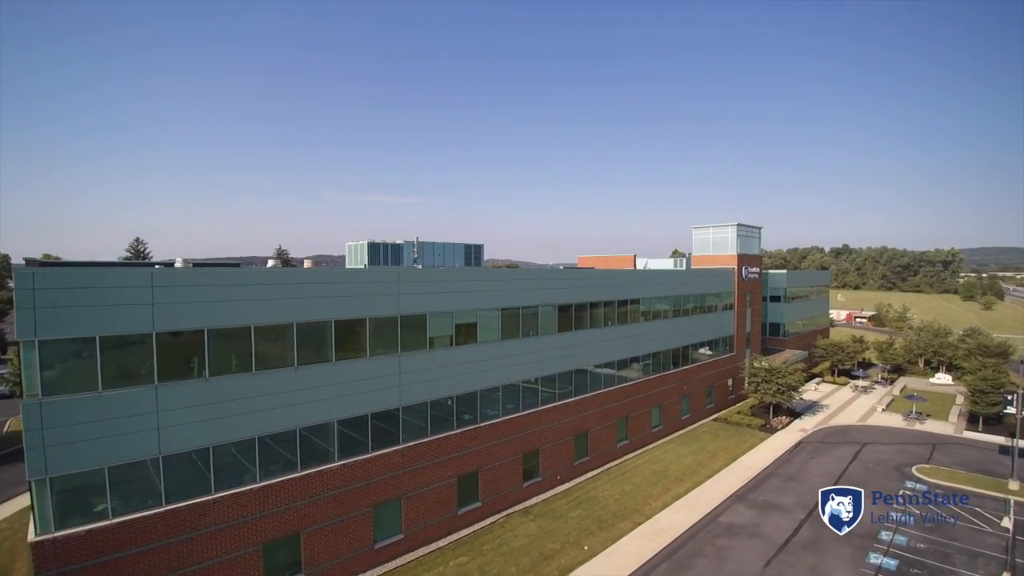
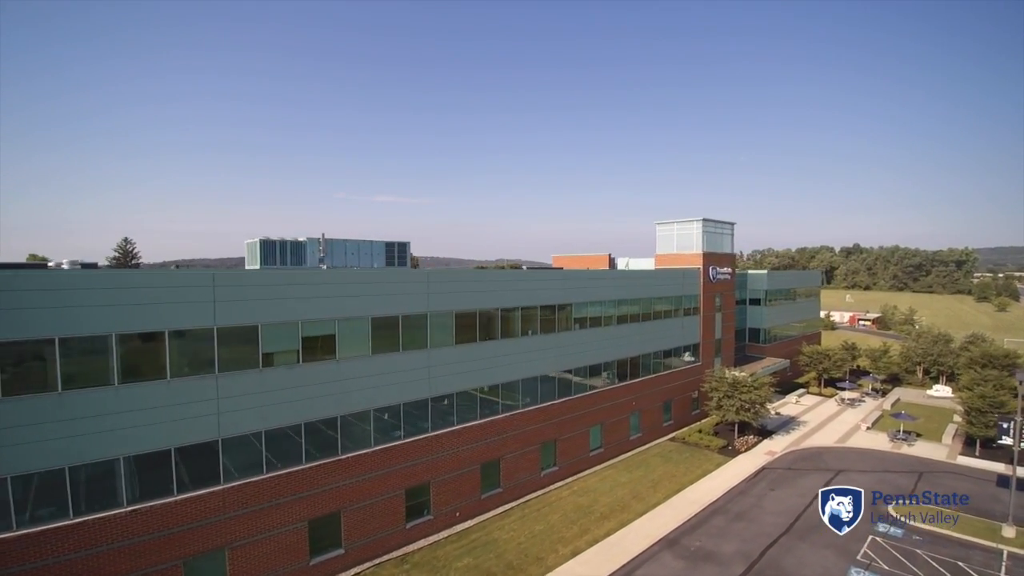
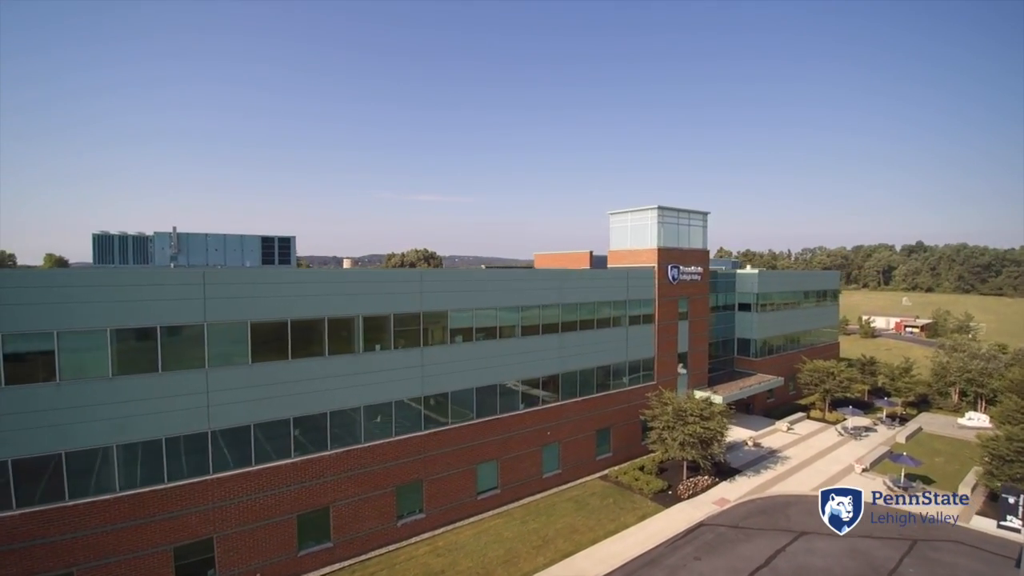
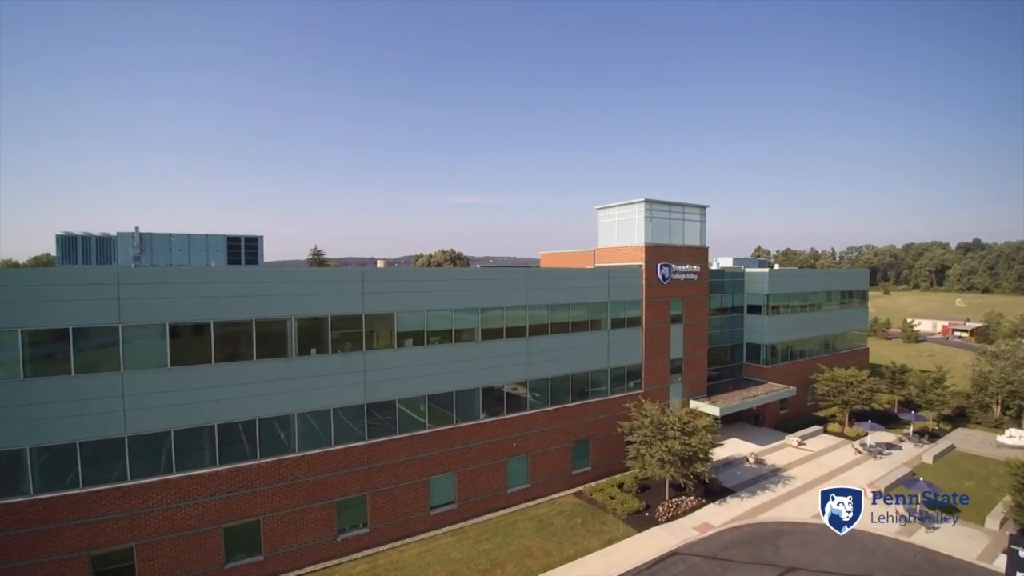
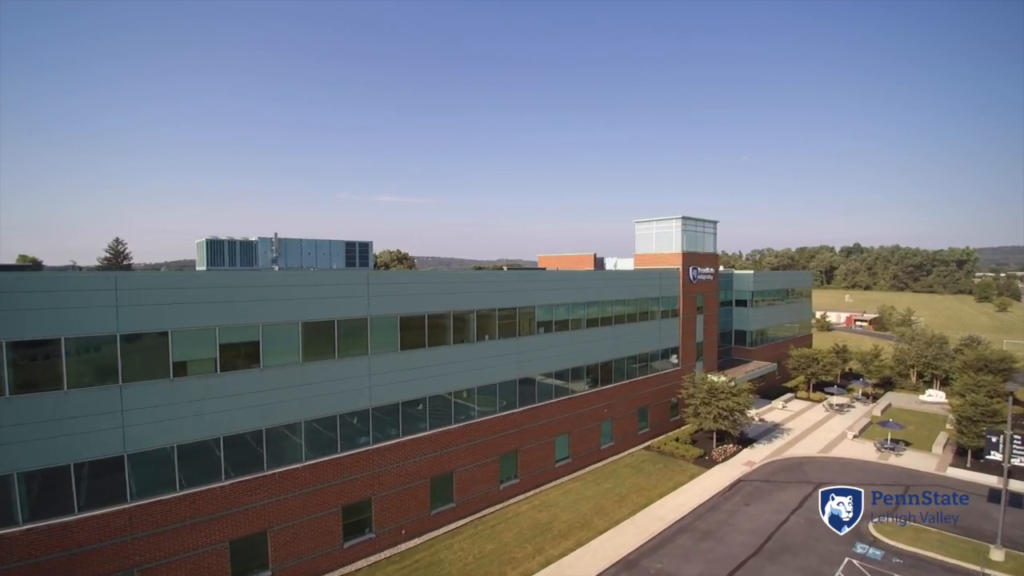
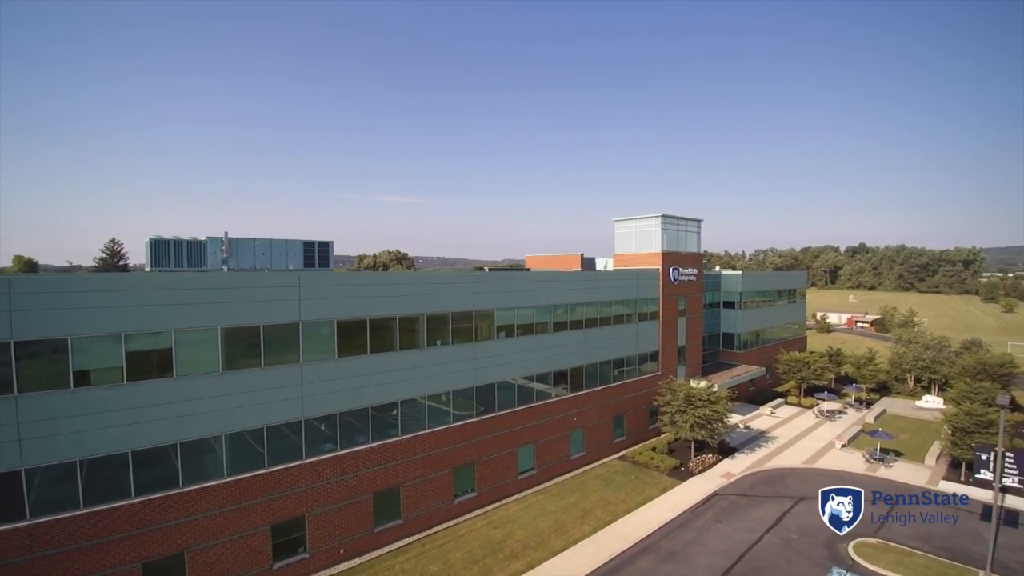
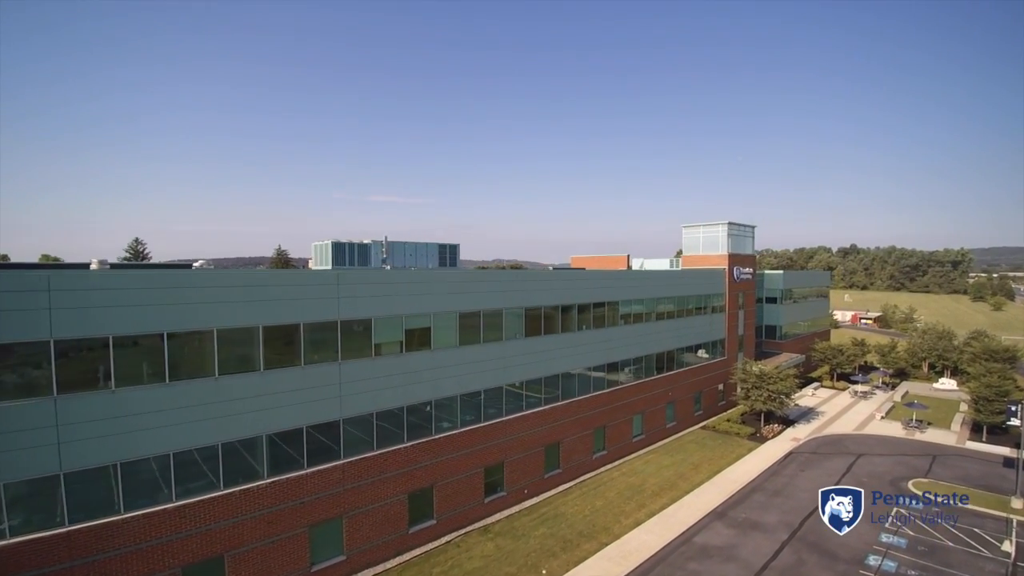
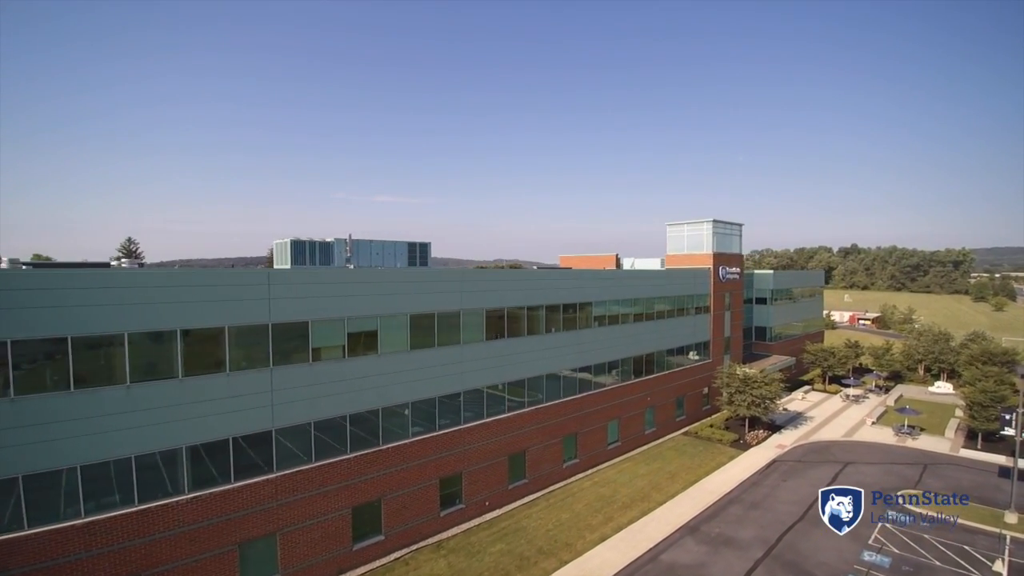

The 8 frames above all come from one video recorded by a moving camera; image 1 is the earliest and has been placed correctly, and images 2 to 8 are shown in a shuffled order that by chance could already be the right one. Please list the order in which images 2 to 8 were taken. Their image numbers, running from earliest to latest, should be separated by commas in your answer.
7, 8, 2, 5, 6, 3, 4
